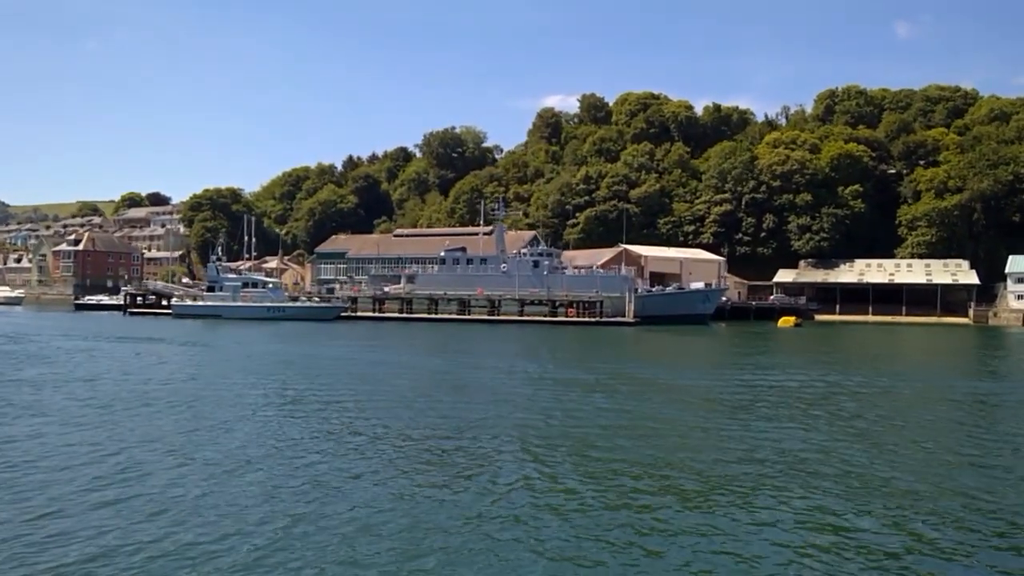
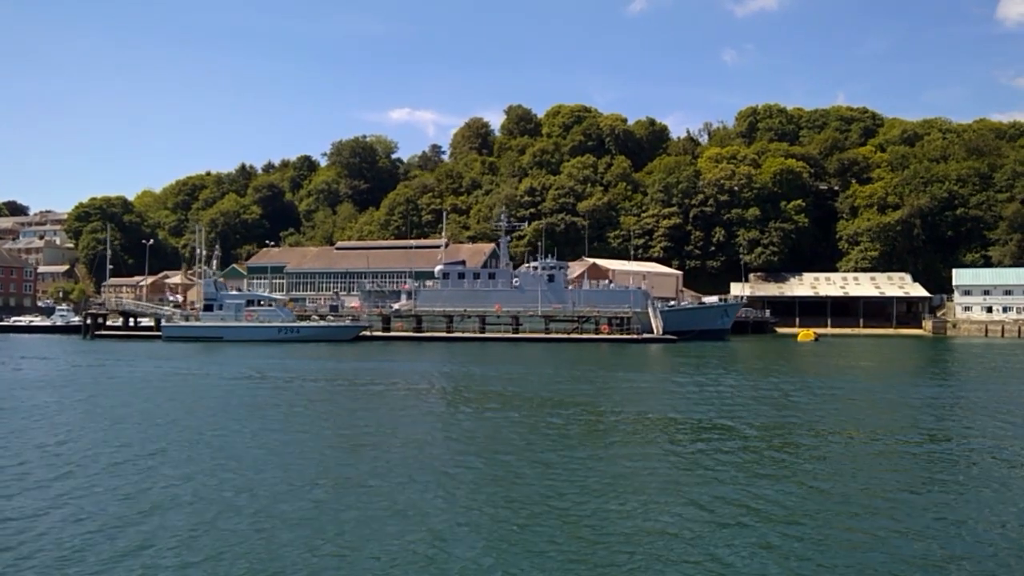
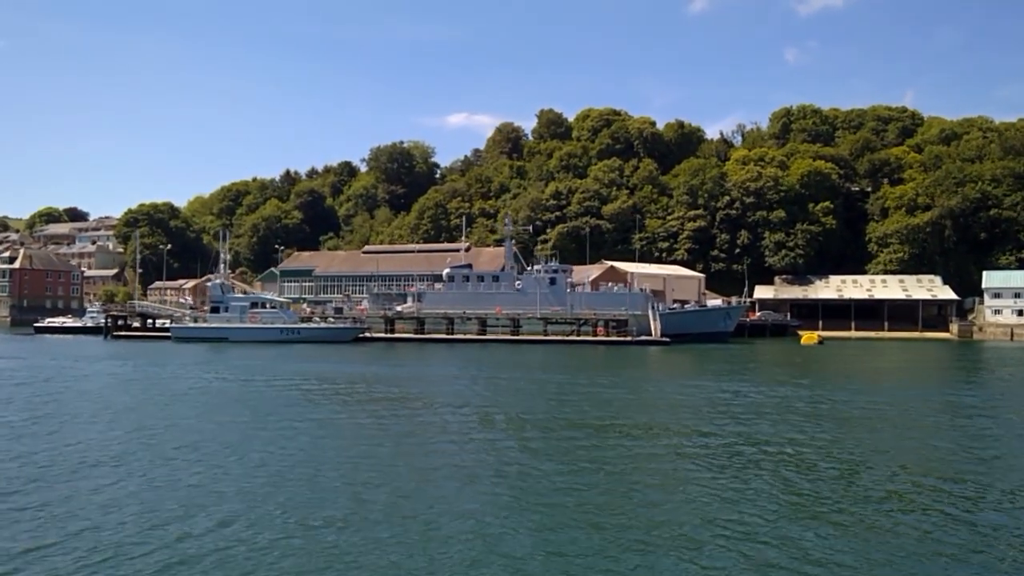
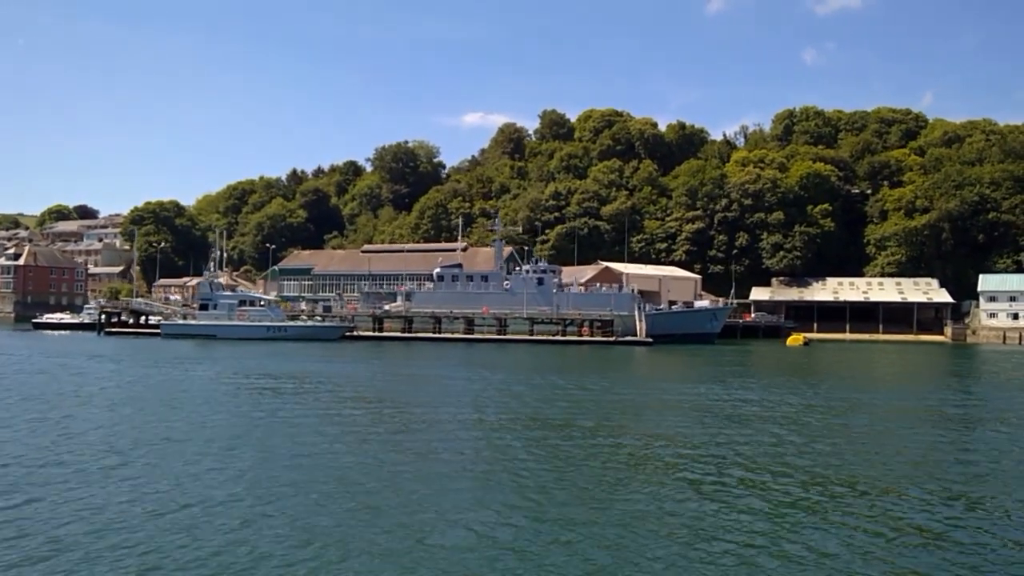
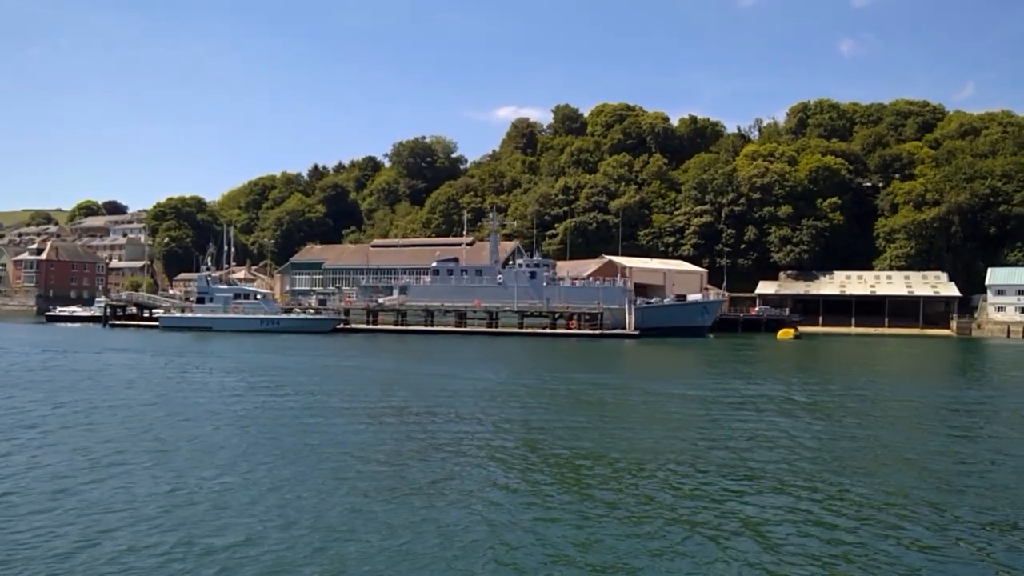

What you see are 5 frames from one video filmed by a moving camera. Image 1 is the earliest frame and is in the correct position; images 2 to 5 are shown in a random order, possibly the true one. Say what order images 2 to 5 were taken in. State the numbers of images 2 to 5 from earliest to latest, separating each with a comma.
5, 4, 3, 2
